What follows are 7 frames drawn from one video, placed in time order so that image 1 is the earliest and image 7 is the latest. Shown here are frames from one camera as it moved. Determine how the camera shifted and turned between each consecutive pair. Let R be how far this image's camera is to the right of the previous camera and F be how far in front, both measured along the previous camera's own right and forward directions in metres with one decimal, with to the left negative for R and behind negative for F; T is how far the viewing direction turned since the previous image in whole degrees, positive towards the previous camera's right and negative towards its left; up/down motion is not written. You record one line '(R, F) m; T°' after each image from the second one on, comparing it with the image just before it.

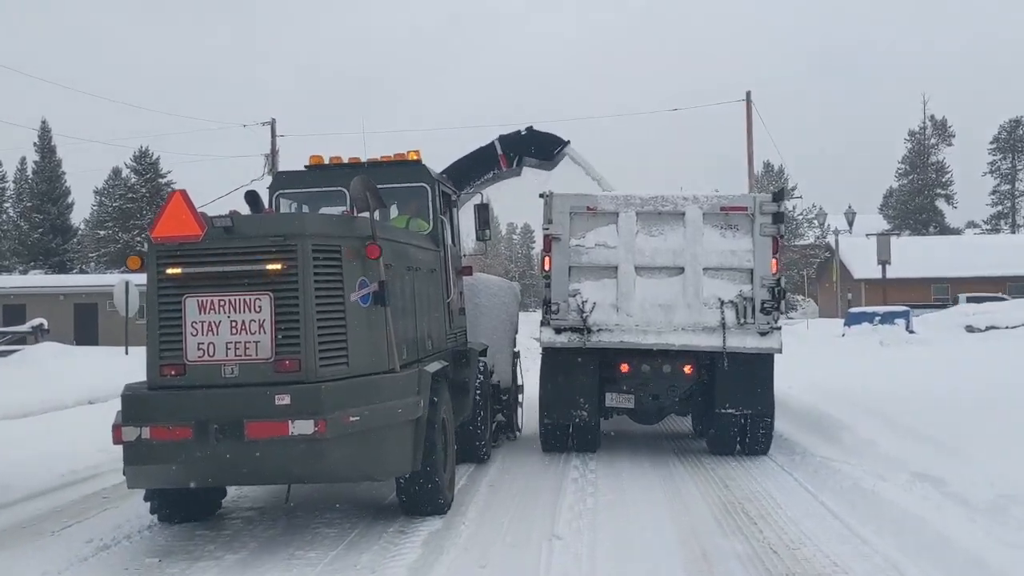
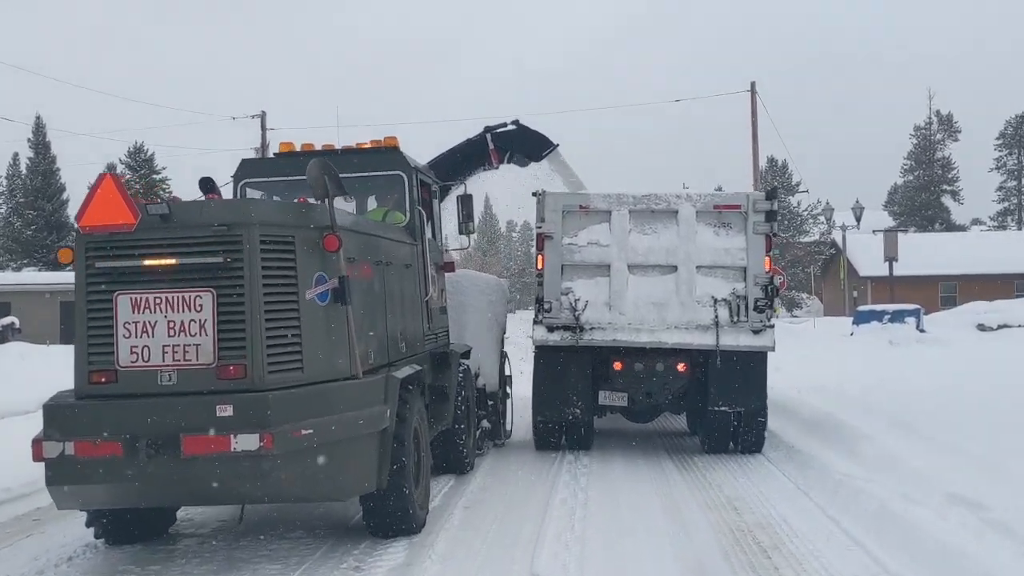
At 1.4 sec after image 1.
(+0.1, +0.7) m; 0°
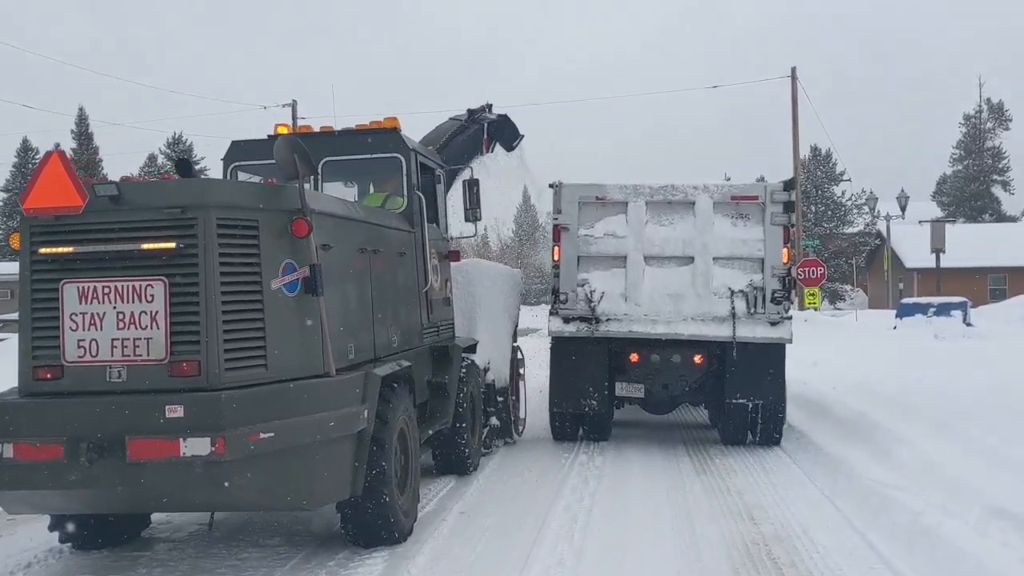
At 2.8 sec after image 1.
(+0.3, +0.5) m; -2°
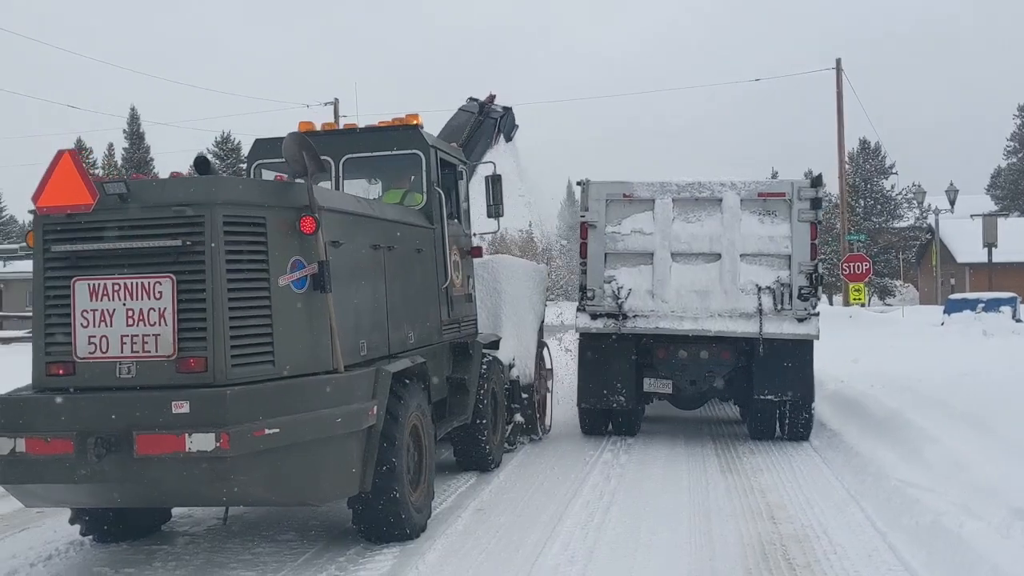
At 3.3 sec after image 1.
(+0.2, 0.0) m; -3°
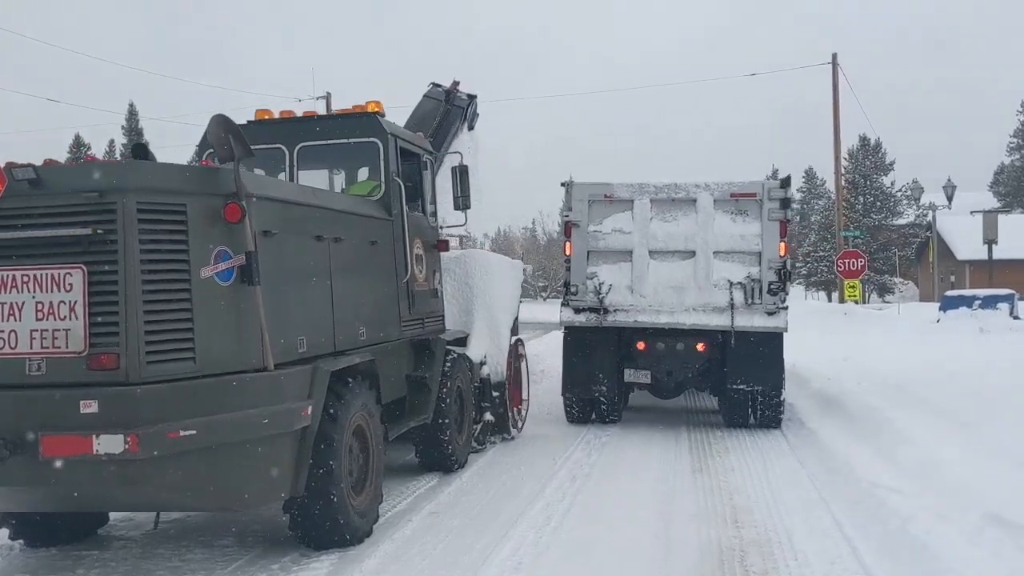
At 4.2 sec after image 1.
(+0.3, +0.3) m; 0°
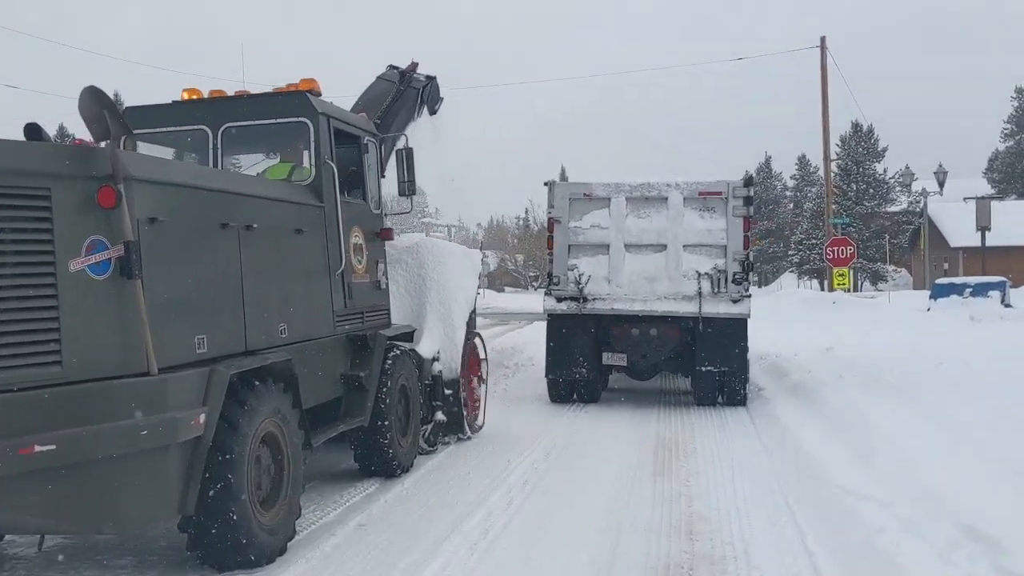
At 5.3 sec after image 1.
(+0.3, +0.5) m; 0°
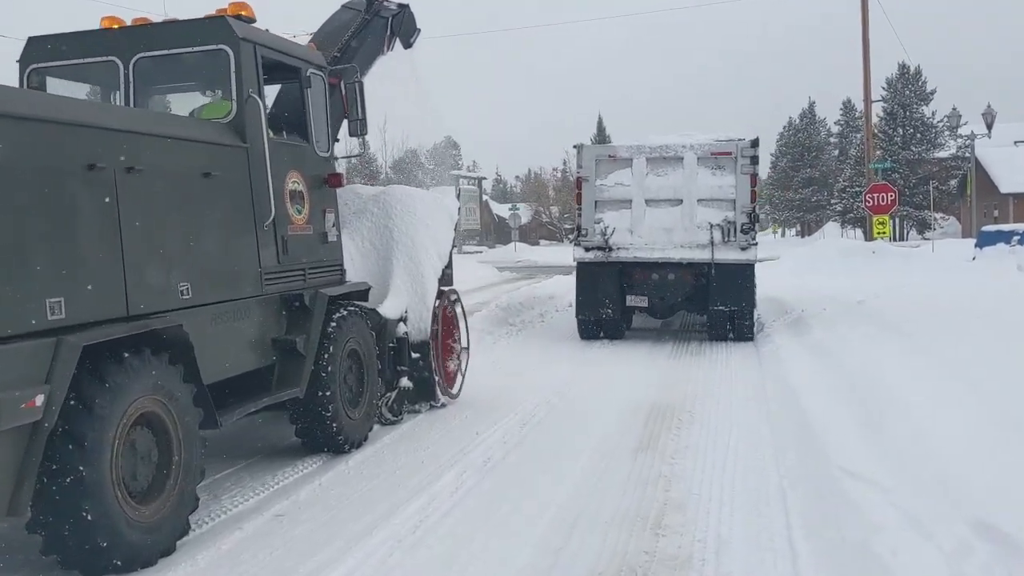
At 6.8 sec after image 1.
(+0.5, +0.9) m; -2°
